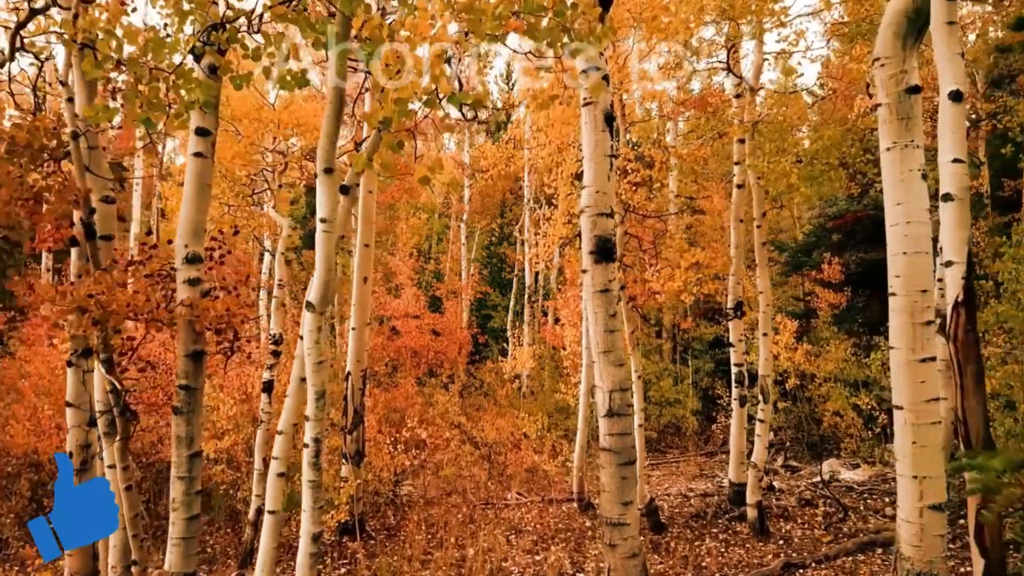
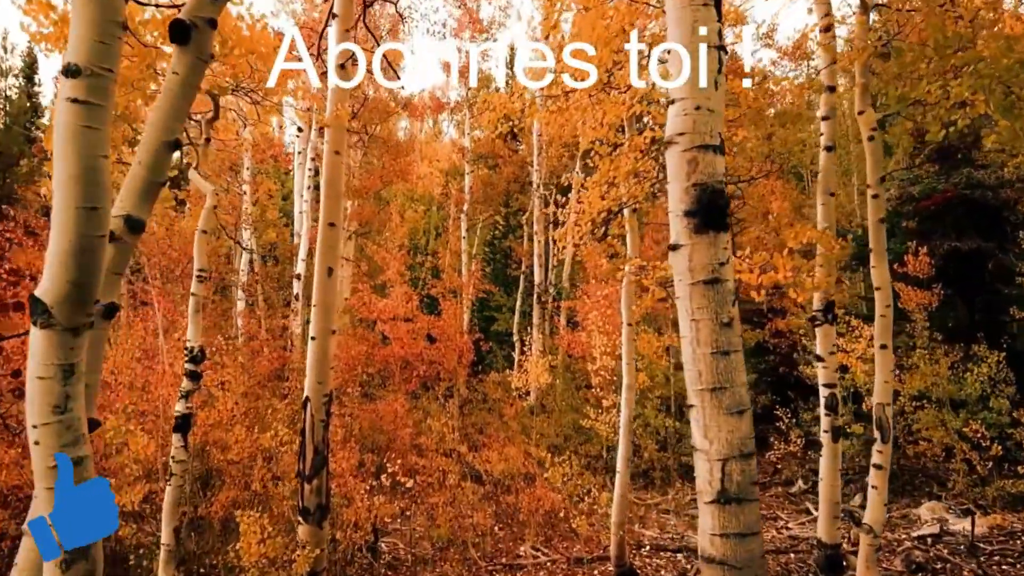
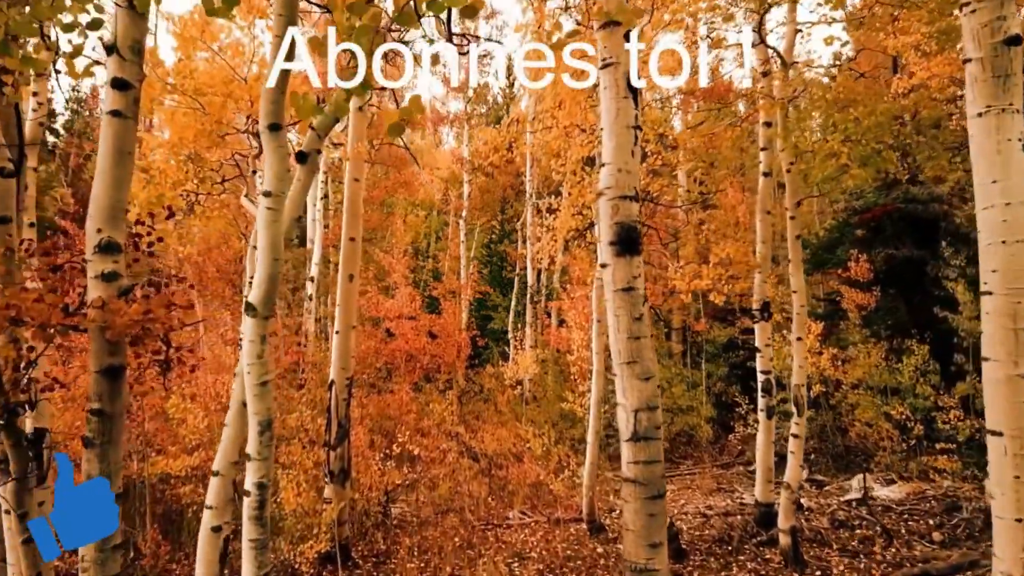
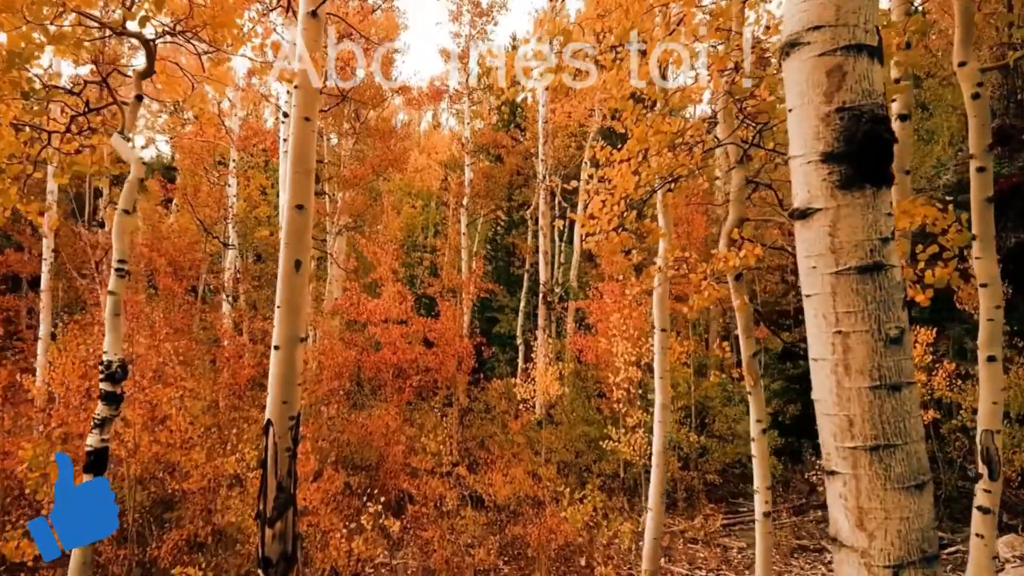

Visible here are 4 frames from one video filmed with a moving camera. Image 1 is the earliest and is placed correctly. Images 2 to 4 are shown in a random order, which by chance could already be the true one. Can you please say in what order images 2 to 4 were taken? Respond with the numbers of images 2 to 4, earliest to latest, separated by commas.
3, 2, 4
